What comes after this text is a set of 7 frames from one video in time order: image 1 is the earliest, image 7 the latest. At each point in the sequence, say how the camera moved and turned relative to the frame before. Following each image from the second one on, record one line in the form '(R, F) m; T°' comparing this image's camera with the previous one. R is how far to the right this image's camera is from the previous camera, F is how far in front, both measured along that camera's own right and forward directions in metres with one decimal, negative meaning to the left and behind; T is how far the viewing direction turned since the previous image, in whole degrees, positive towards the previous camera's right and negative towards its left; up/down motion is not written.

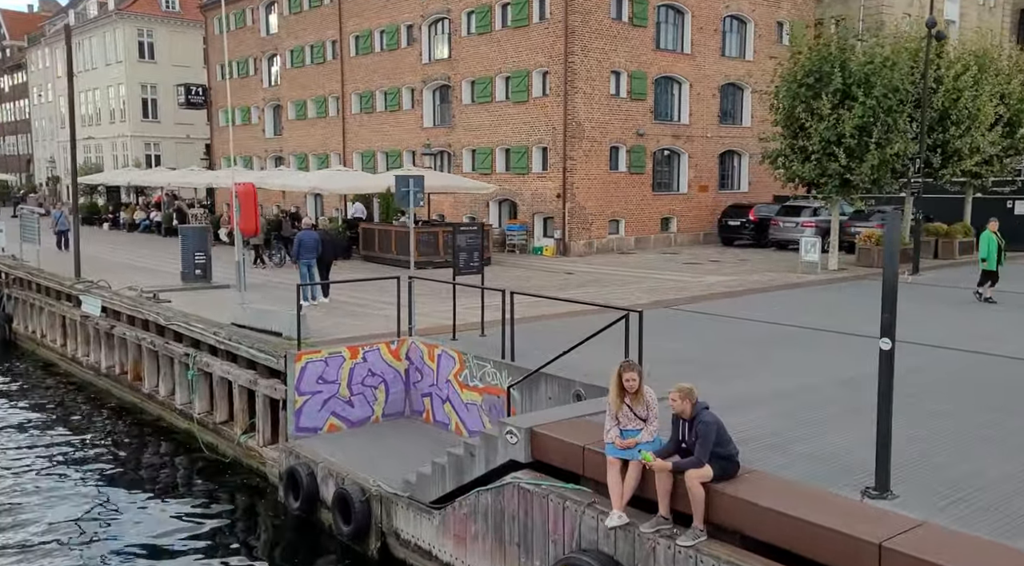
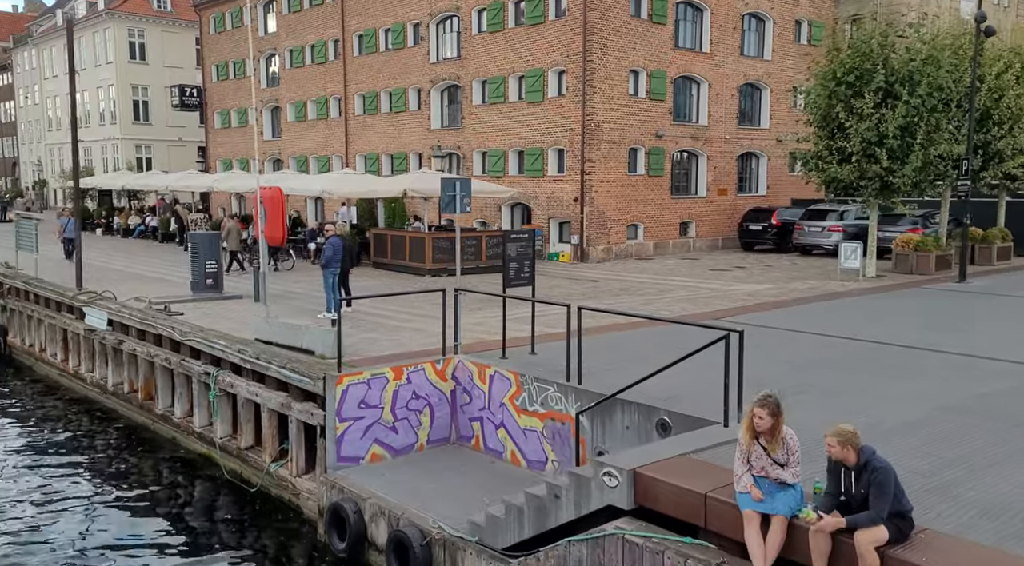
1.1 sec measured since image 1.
(-0.8, +1.1) m; +1°
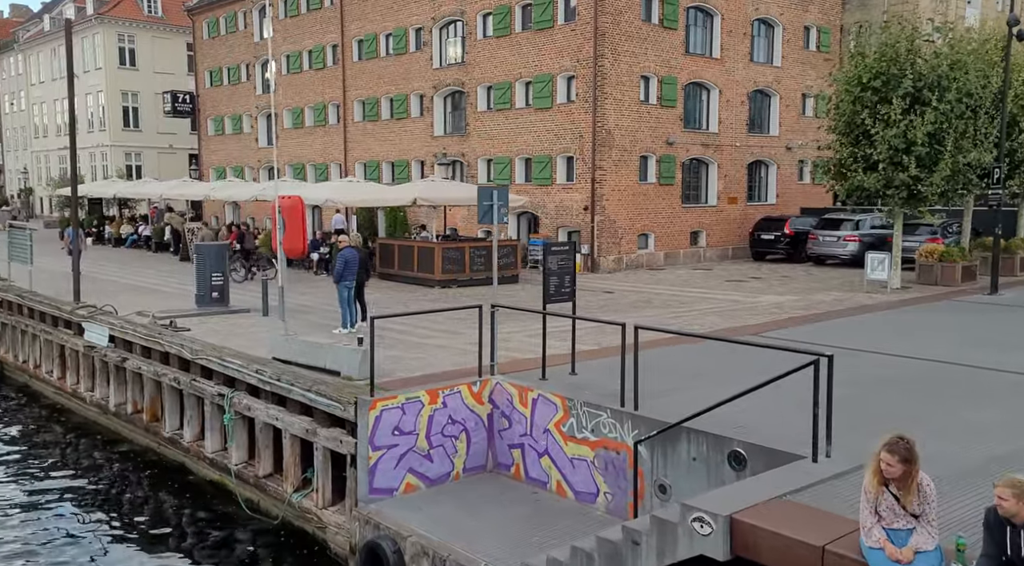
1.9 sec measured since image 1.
(-0.6, +0.7) m; +1°
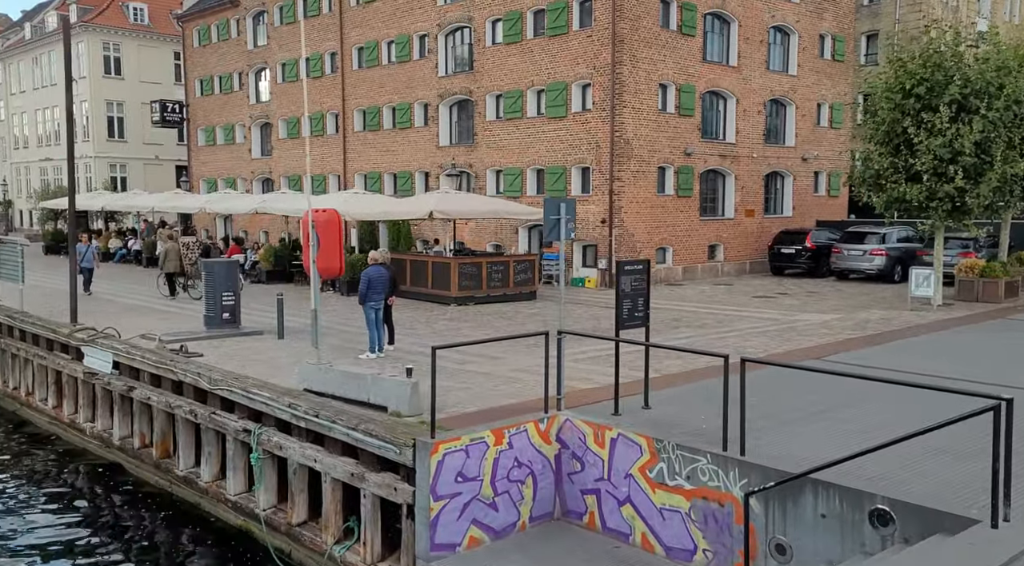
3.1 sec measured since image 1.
(-0.9, +1.1) m; +1°
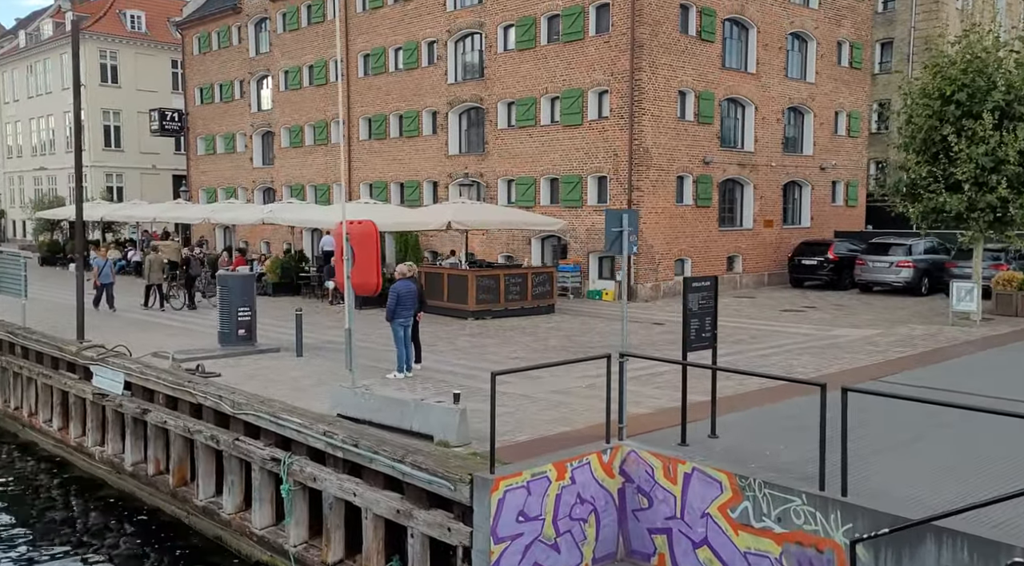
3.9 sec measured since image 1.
(-0.6, +0.8) m; 0°
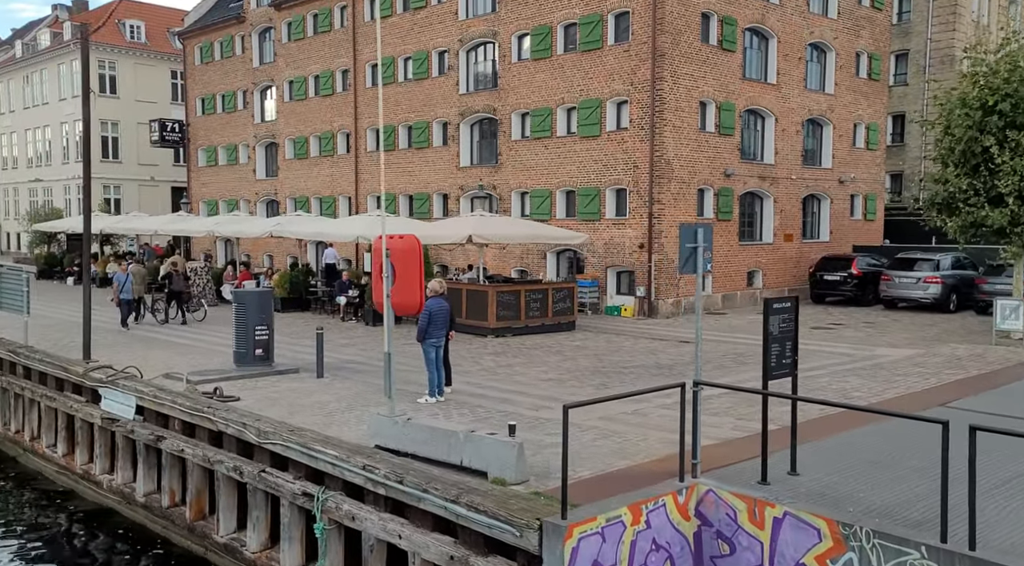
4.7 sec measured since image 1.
(-0.6, +0.8) m; 0°
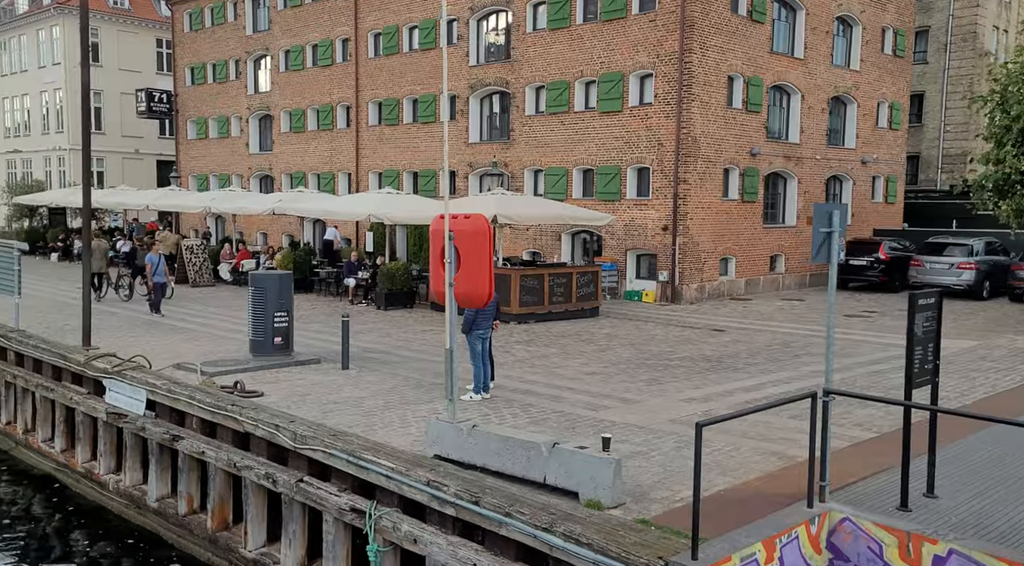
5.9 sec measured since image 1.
(-0.9, +1.2) m; +1°
